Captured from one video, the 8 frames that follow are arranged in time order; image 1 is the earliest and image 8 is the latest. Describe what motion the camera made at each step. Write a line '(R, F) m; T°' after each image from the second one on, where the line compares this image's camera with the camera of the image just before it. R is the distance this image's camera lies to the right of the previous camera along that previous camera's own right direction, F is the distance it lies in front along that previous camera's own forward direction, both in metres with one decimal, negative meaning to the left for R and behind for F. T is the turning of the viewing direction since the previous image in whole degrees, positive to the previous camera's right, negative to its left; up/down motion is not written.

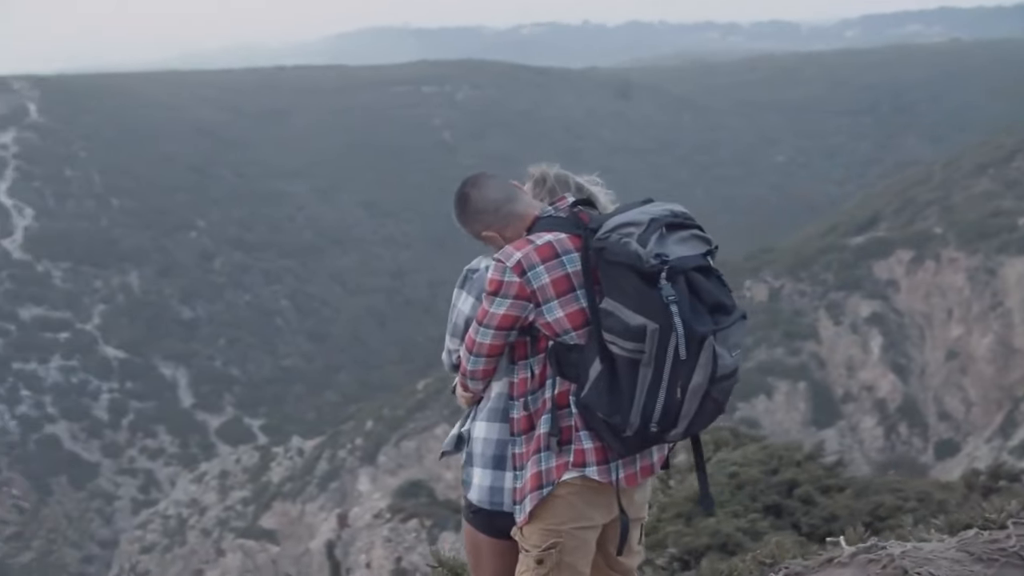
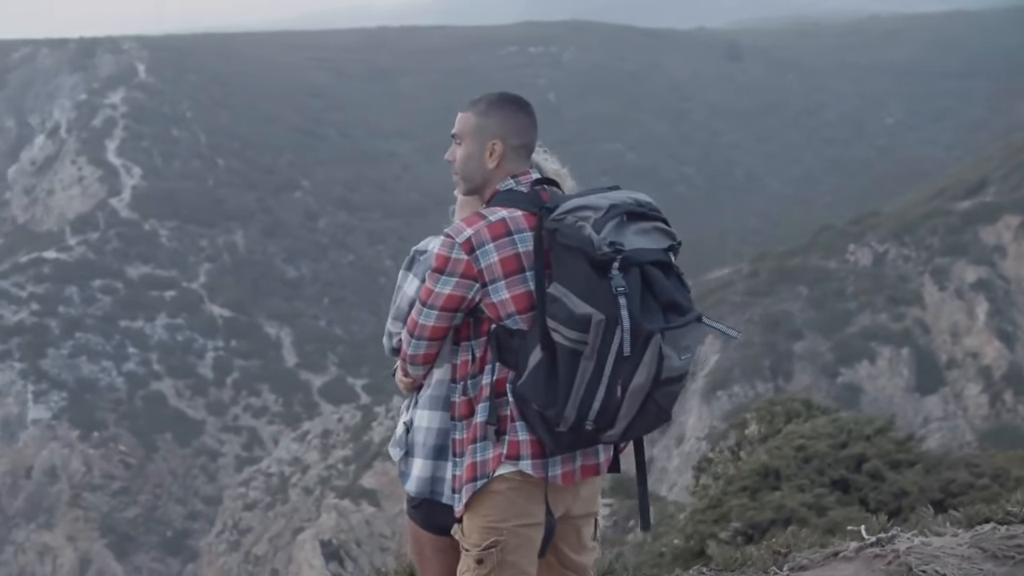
(+0.3, +0.2) m; -3°
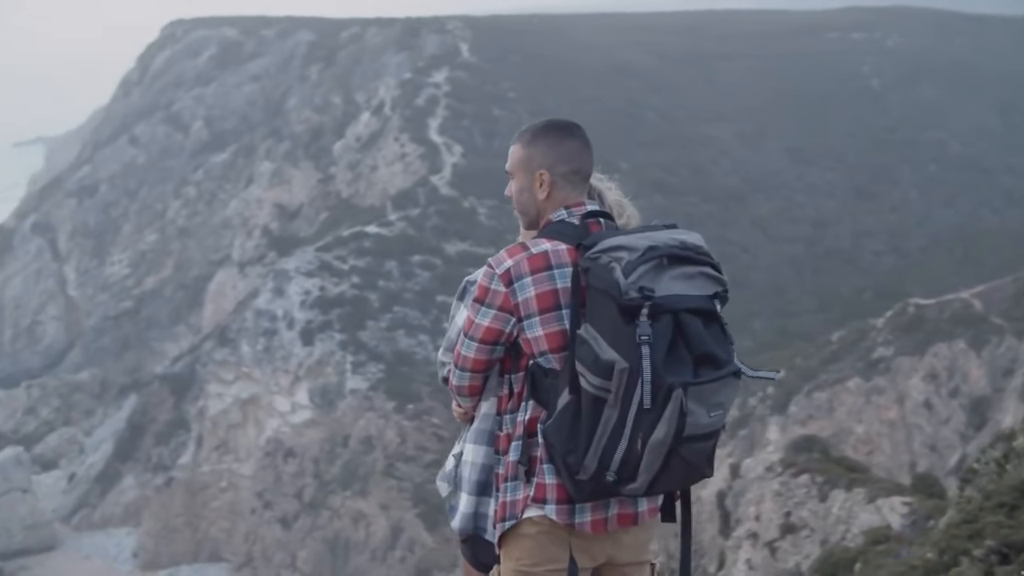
(+0.5, +0.2) m; -9°
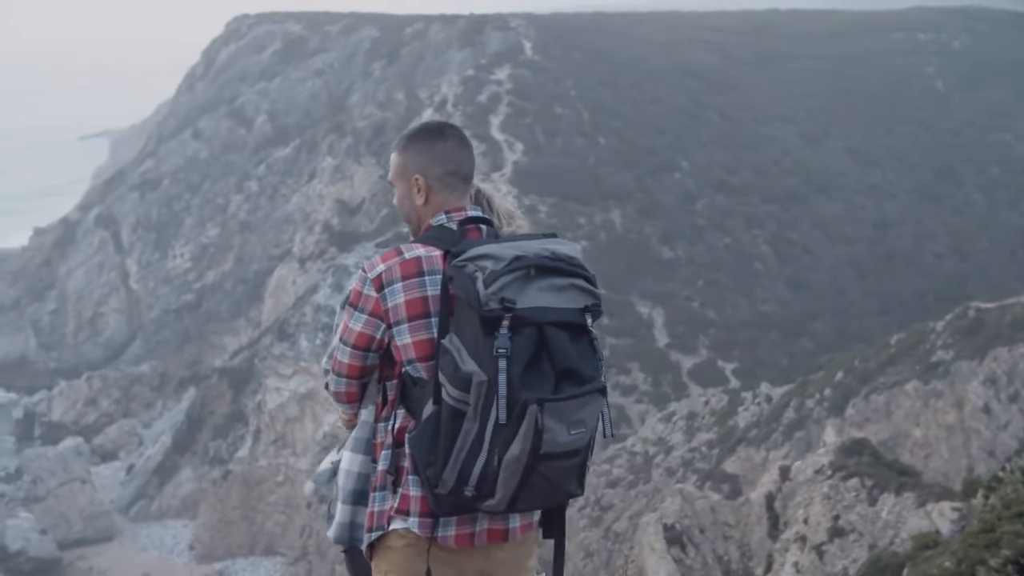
(+0.3, +0.1) m; -2°
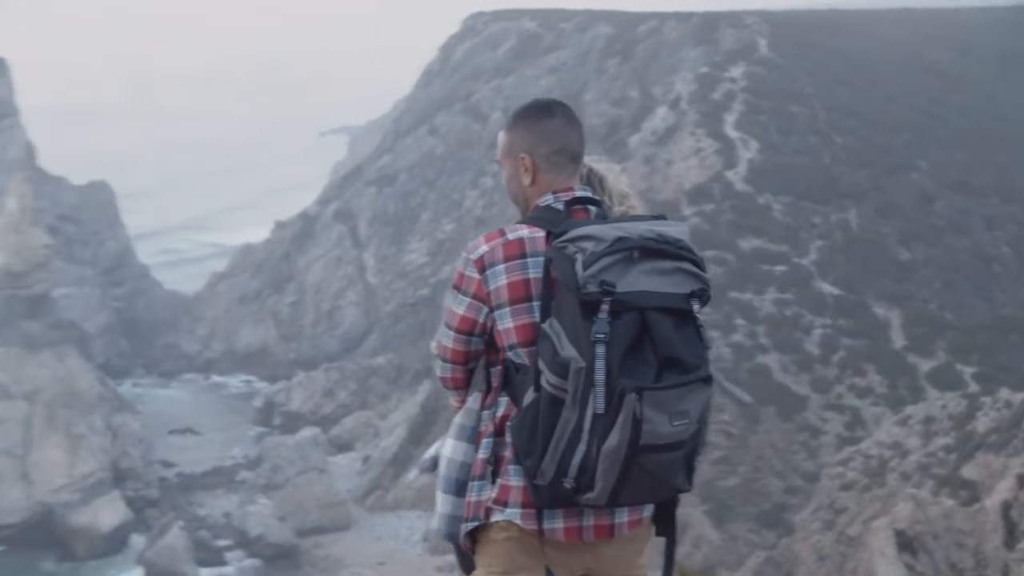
(+0.2, +0.1) m; -7°
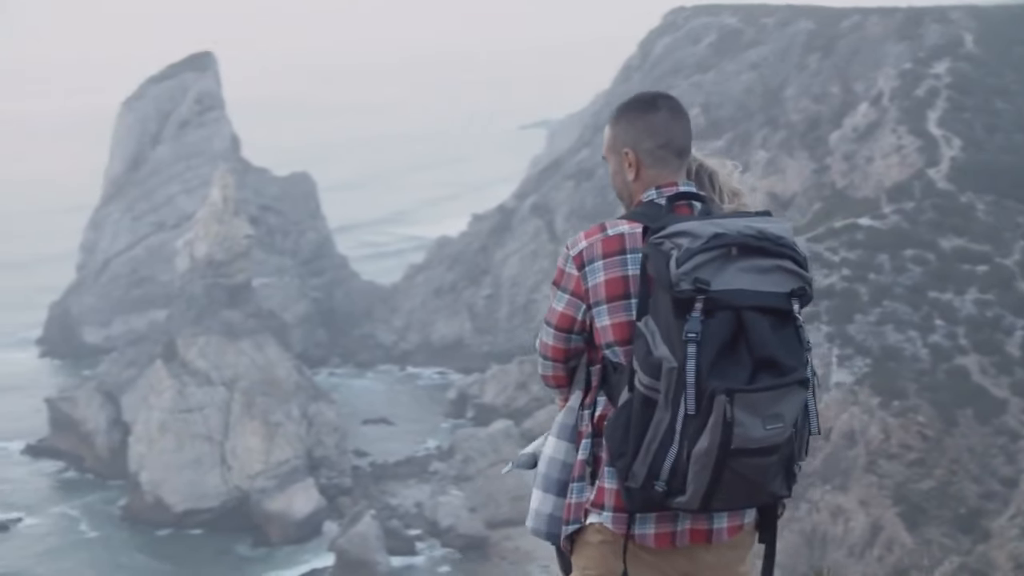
(+0.2, +0.1) m; -6°
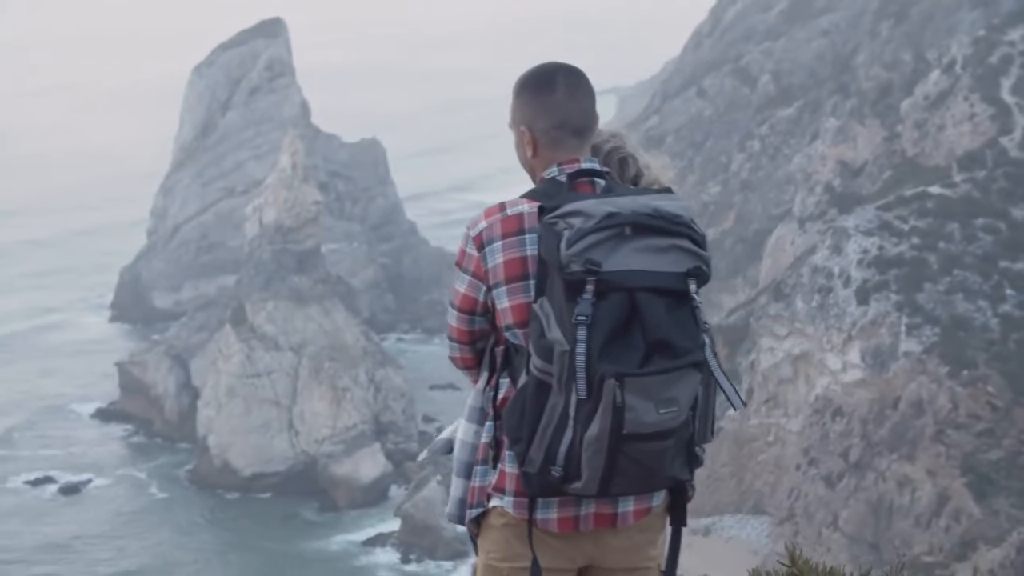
(+0.3, +0.1) m; -2°
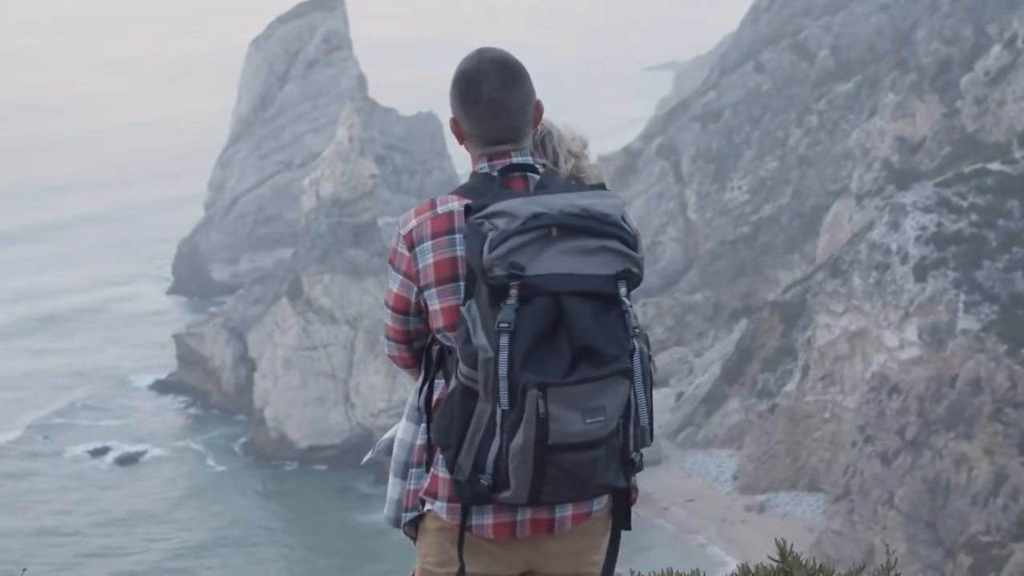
(+0.2, +0.1) m; -2°
